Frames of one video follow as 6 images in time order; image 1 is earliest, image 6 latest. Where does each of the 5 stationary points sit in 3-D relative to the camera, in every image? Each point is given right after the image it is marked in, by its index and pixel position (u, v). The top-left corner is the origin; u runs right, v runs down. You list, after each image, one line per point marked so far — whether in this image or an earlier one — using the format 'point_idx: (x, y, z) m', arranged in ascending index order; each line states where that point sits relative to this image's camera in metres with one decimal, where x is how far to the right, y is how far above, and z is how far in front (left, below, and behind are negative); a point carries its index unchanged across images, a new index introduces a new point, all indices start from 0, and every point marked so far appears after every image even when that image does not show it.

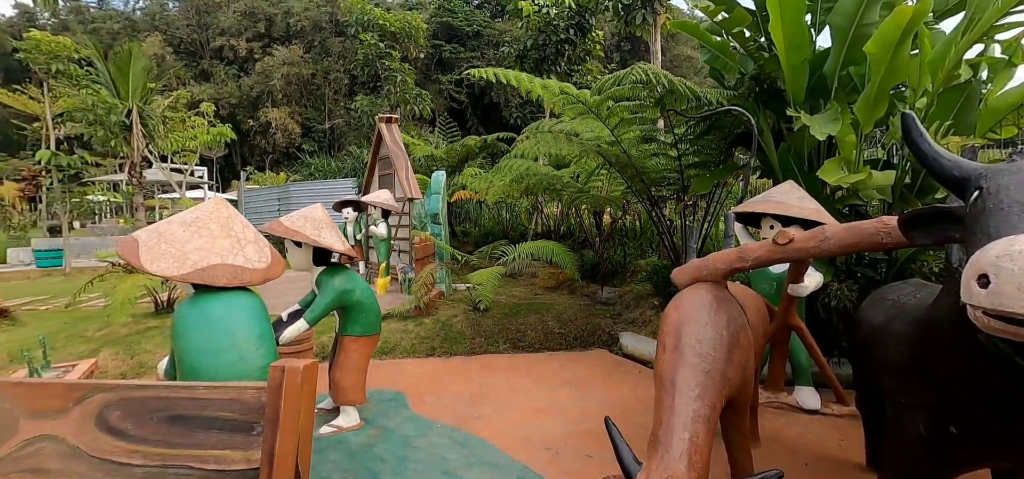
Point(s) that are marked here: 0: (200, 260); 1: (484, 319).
0: (-1.3, -0.1, +1.9) m
1: (-0.3, -0.9, +5.2) m
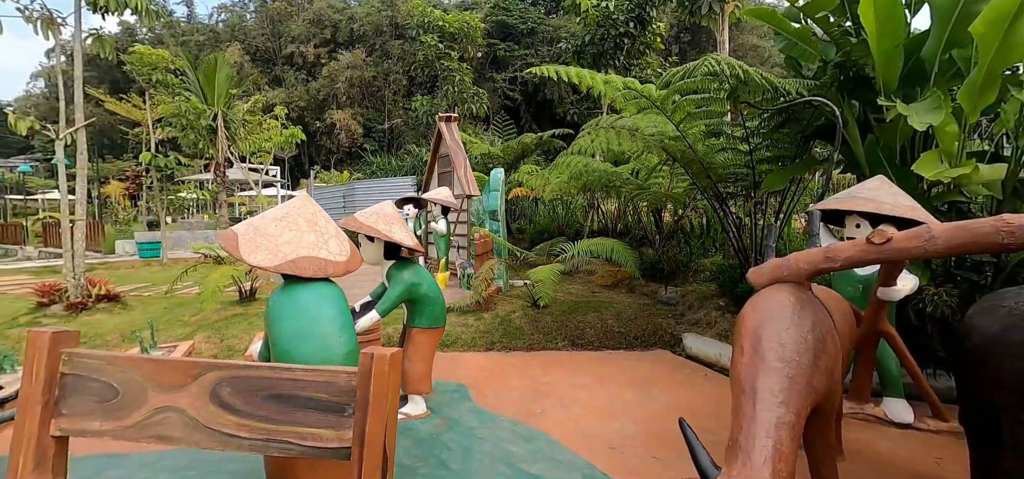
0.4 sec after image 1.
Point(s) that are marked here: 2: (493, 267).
0: (-1.0, -0.1, +2.1) m
1: (+0.3, -0.9, +5.2) m
2: (-0.2, -0.3, +5.4) m
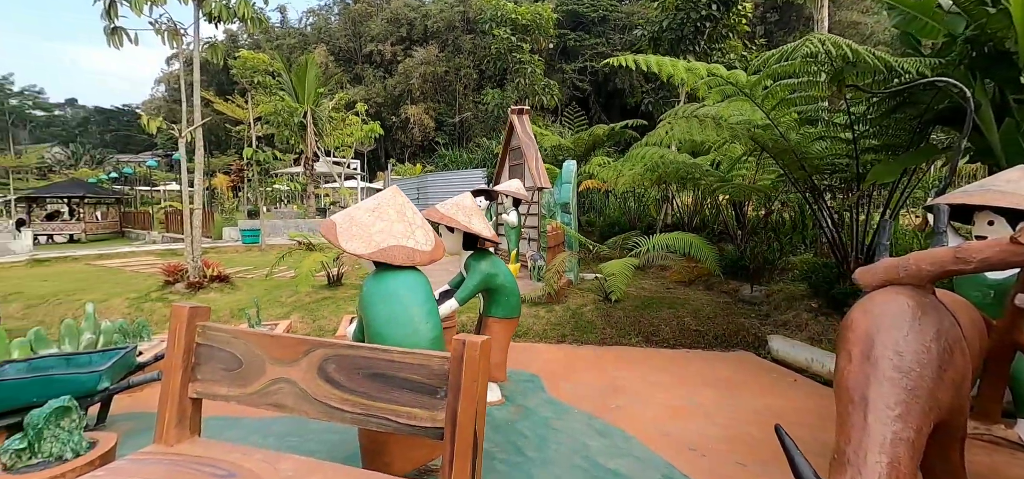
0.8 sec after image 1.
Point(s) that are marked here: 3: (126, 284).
0: (-0.6, 0.0, +2.2) m
1: (+1.2, -0.8, +5.1) m
2: (+0.6, -0.2, +5.3) m
3: (-5.7, -0.7, +6.7) m
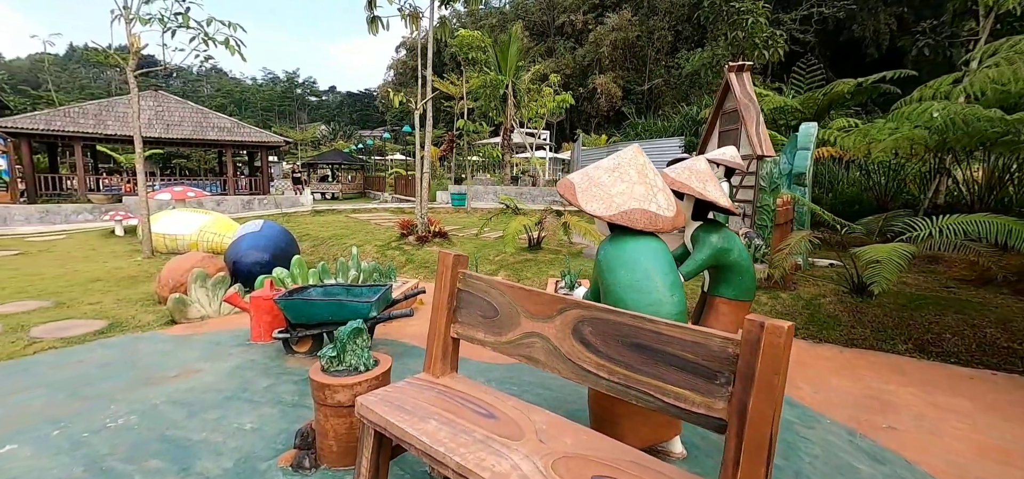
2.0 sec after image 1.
0: (+0.5, +0.2, +2.1) m
1: (+3.2, -0.6, +4.1) m
2: (+2.8, 0.0, +4.5) m
3: (-2.5, +0.1, +8.2) m
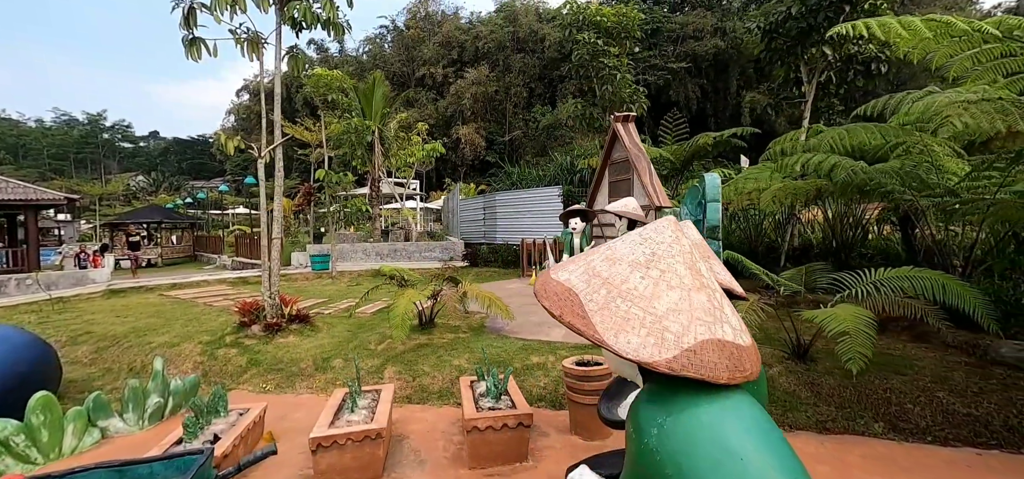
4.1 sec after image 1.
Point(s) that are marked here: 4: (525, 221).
0: (+0.4, -0.2, +1.1) m
1: (+2.5, -1.1, +3.7) m
2: (+2.0, -0.6, +4.1) m
3: (-4.1, -1.1, +6.0) m
4: (+0.4, +0.5, +13.3) m
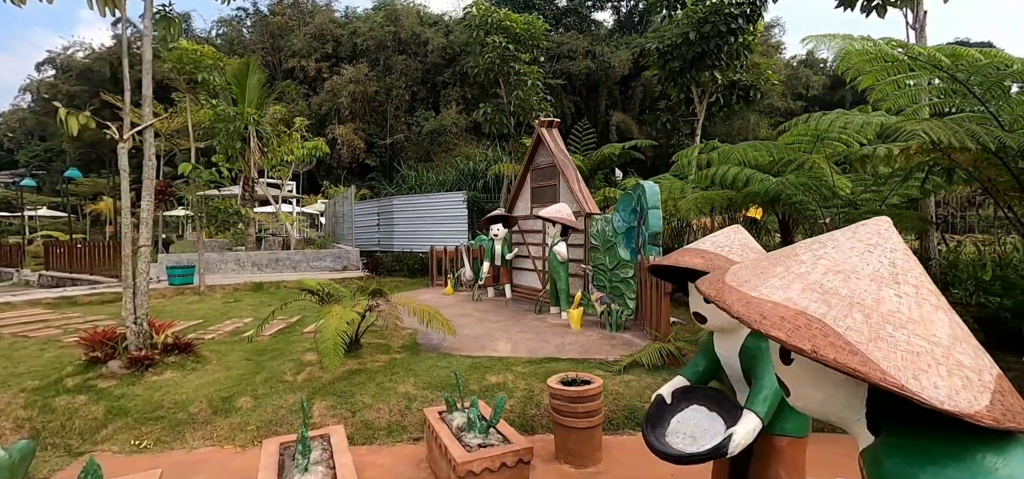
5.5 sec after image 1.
0: (+0.9, -0.2, +0.9) m
1: (+2.2, -1.1, +3.9) m
2: (+1.6, -0.6, +4.1) m
3: (-4.8, -1.2, +4.4) m
4: (-2.4, +0.3, +12.6) m
